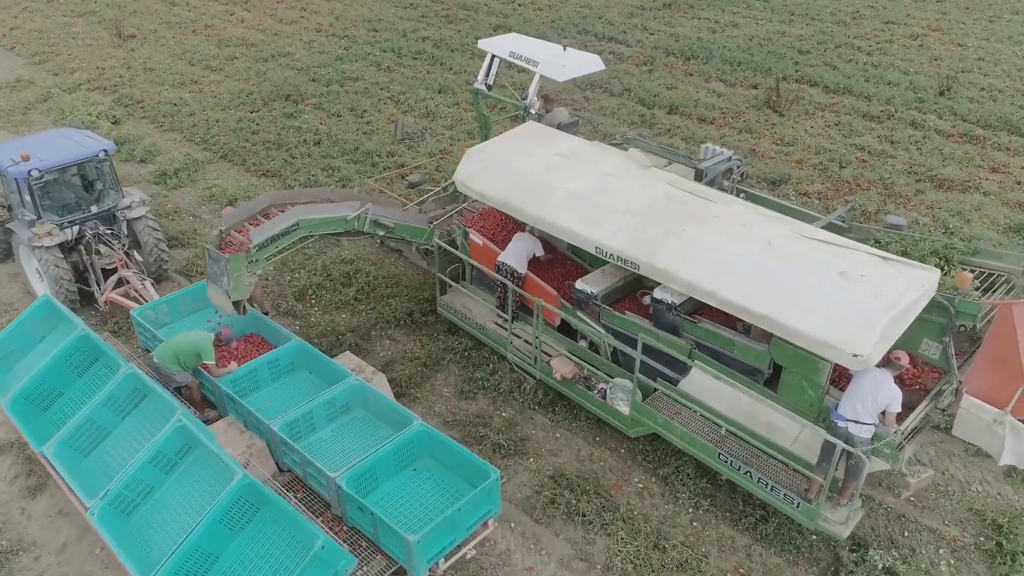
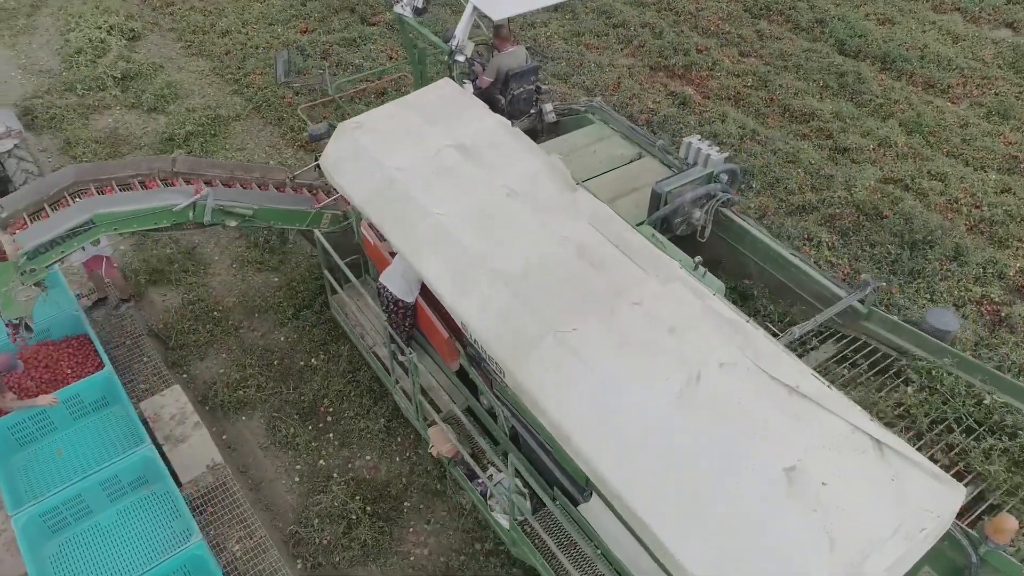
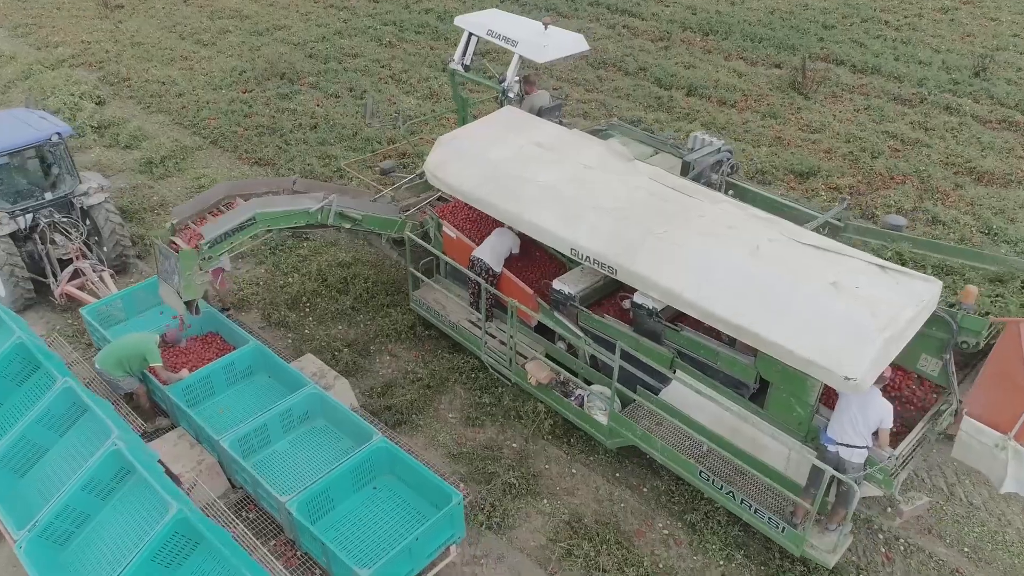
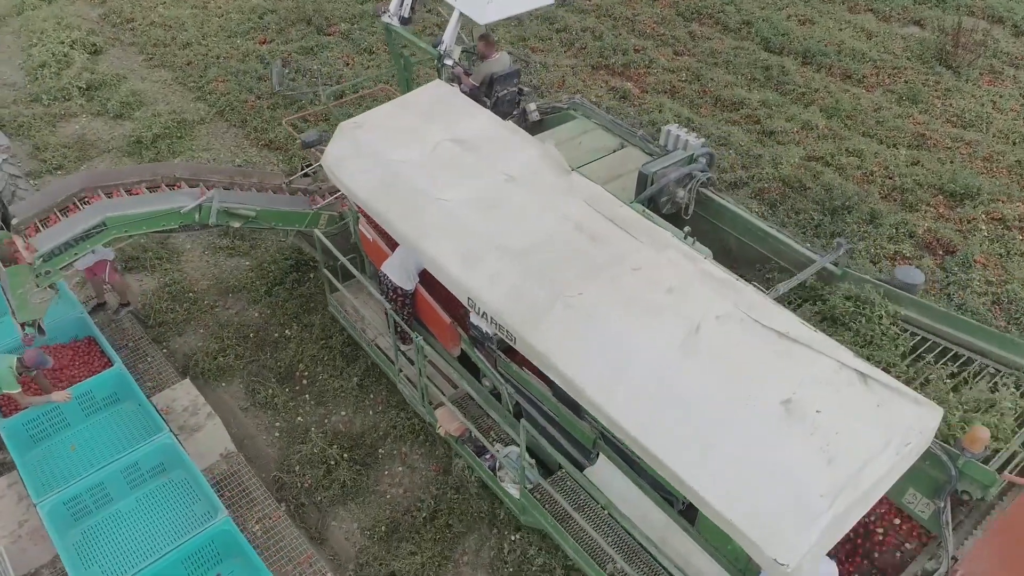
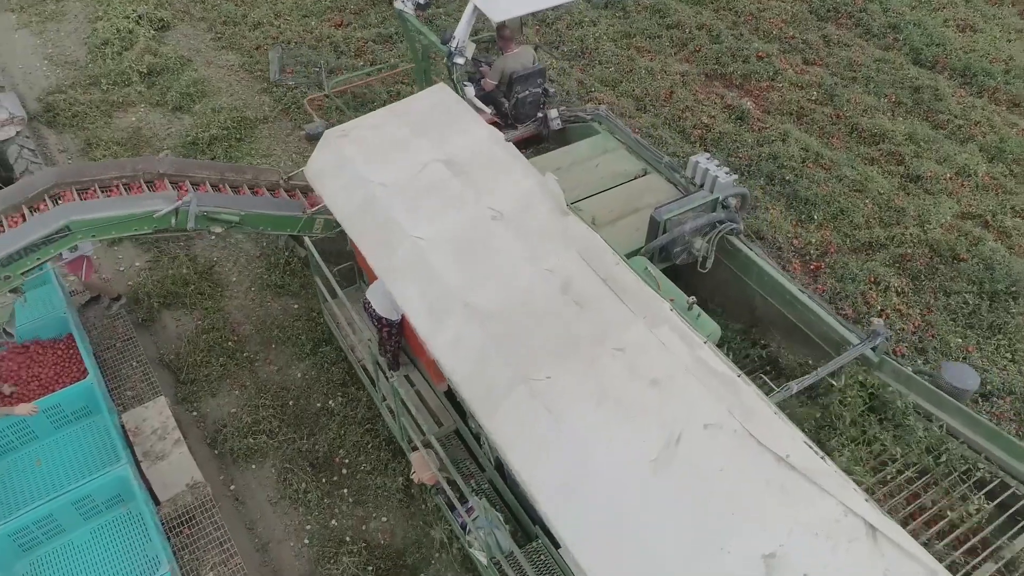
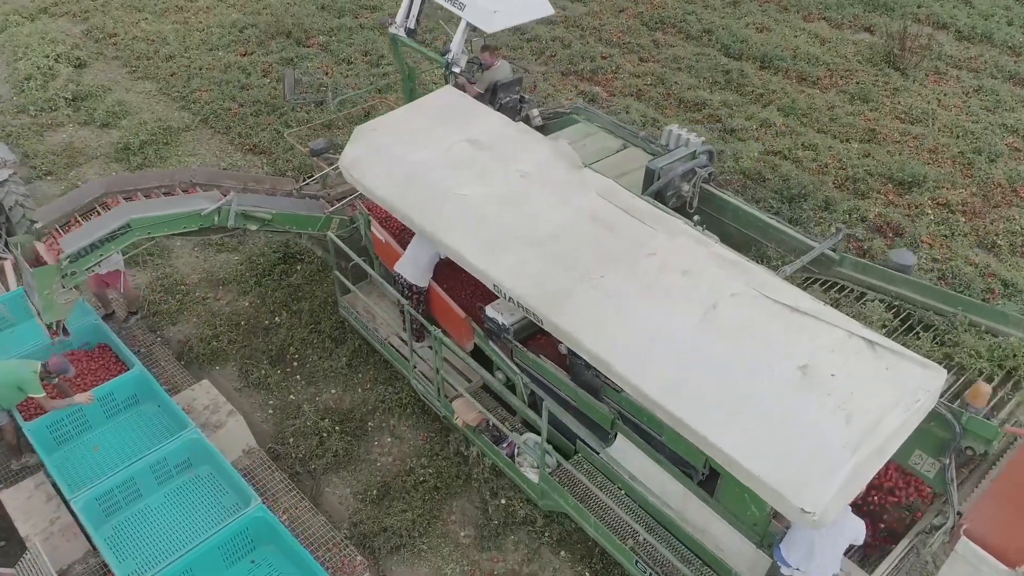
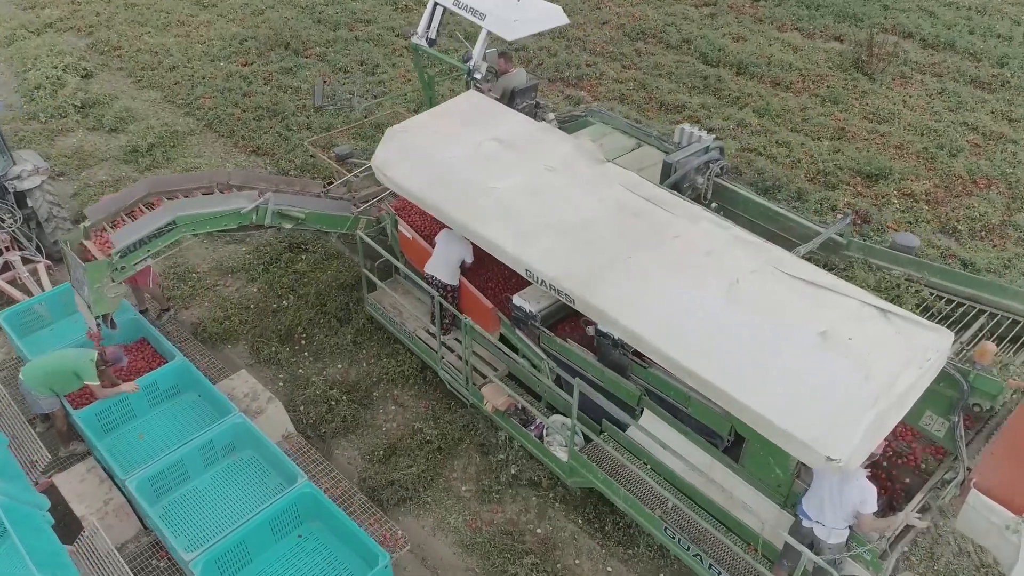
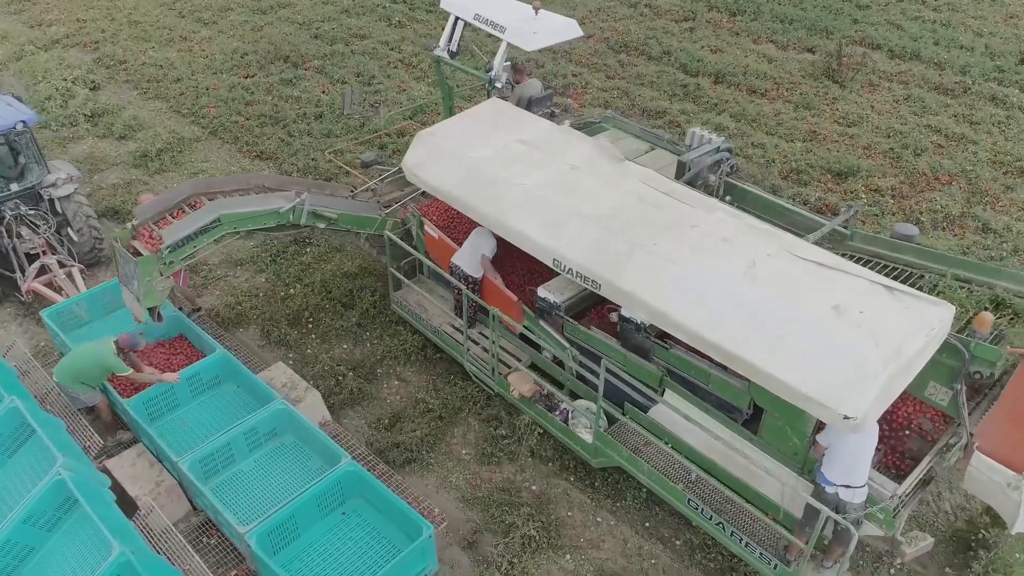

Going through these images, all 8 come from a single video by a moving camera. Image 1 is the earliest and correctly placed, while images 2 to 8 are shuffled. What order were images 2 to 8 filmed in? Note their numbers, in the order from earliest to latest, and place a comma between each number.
3, 8, 7, 6, 4, 2, 5
